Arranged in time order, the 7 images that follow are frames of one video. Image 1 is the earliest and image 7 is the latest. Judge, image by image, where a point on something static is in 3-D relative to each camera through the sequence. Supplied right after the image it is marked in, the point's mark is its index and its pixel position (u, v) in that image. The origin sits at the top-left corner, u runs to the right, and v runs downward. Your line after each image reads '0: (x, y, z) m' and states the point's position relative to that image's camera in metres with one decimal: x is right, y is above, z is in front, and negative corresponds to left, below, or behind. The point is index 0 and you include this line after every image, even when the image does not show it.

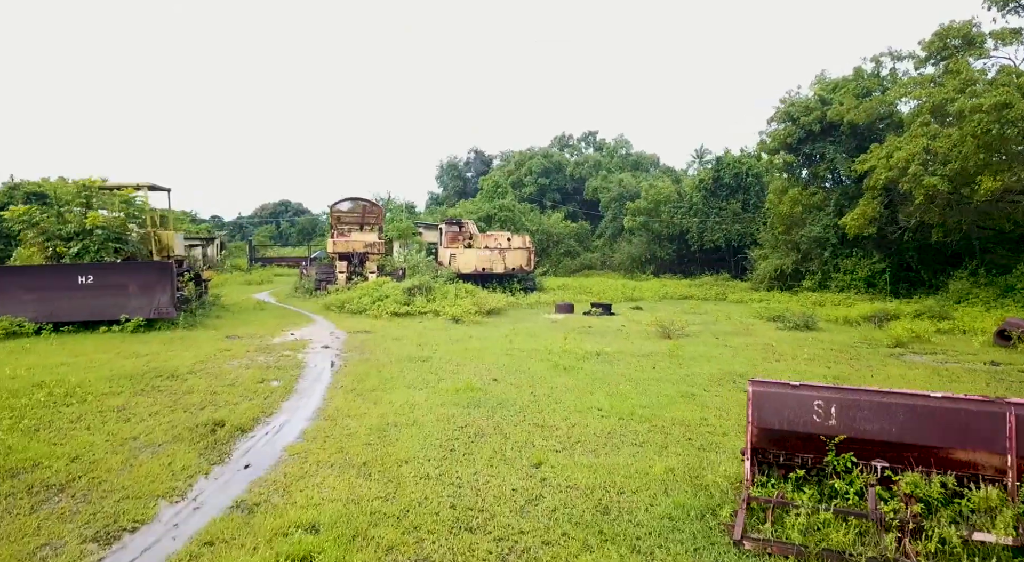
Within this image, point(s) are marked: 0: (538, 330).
0: (+0.5, -0.9, +11.5) m
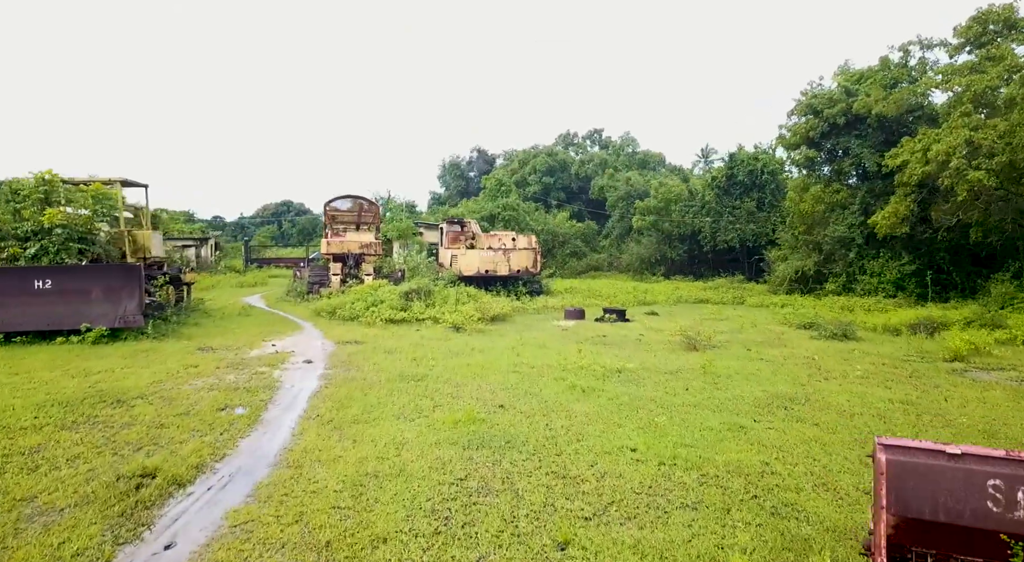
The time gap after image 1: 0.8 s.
0: (+0.6, -1.0, +10.4) m
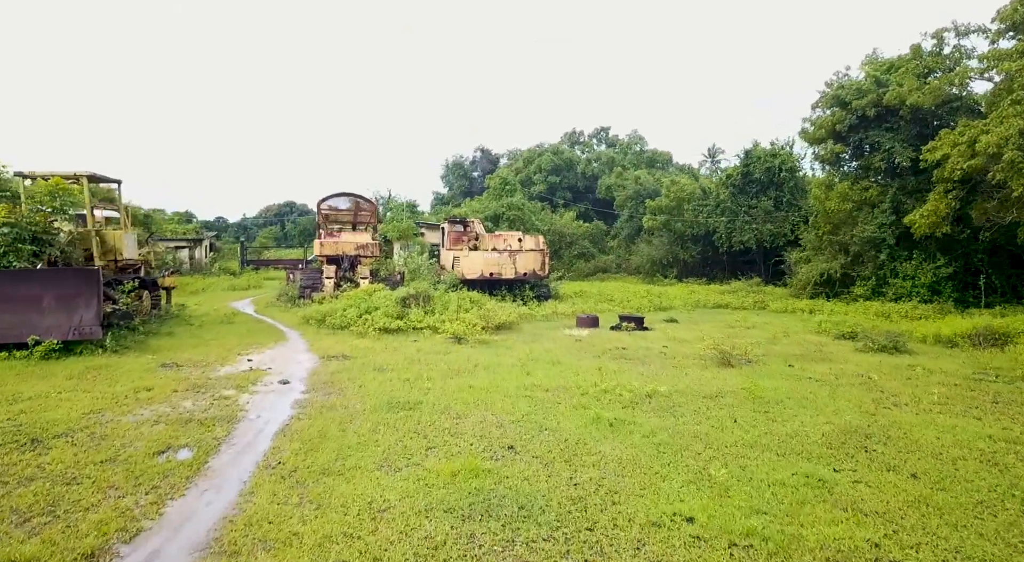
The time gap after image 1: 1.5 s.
0: (+0.7, -1.1, +9.2) m
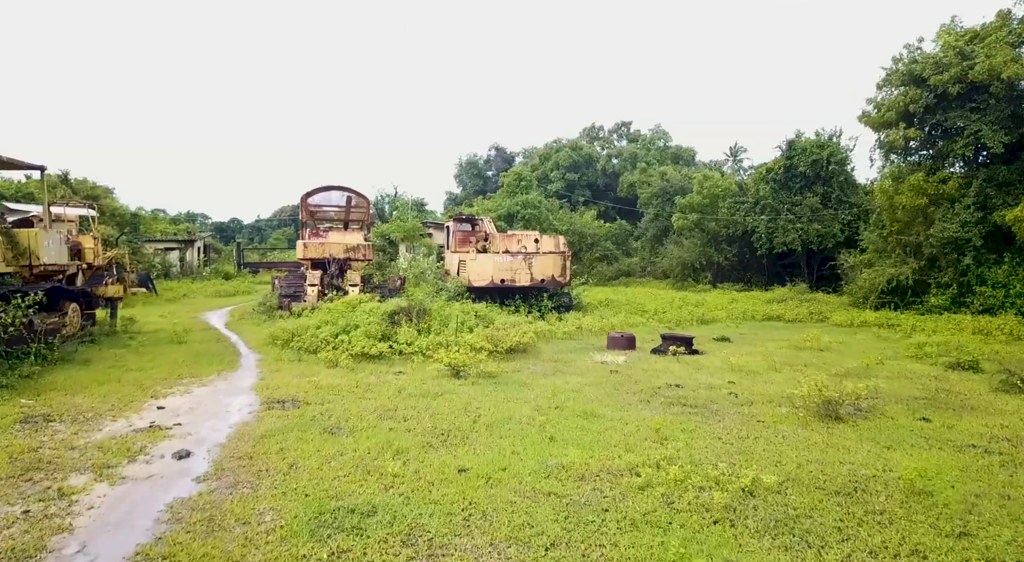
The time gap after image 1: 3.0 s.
0: (+0.9, -1.2, +6.7) m
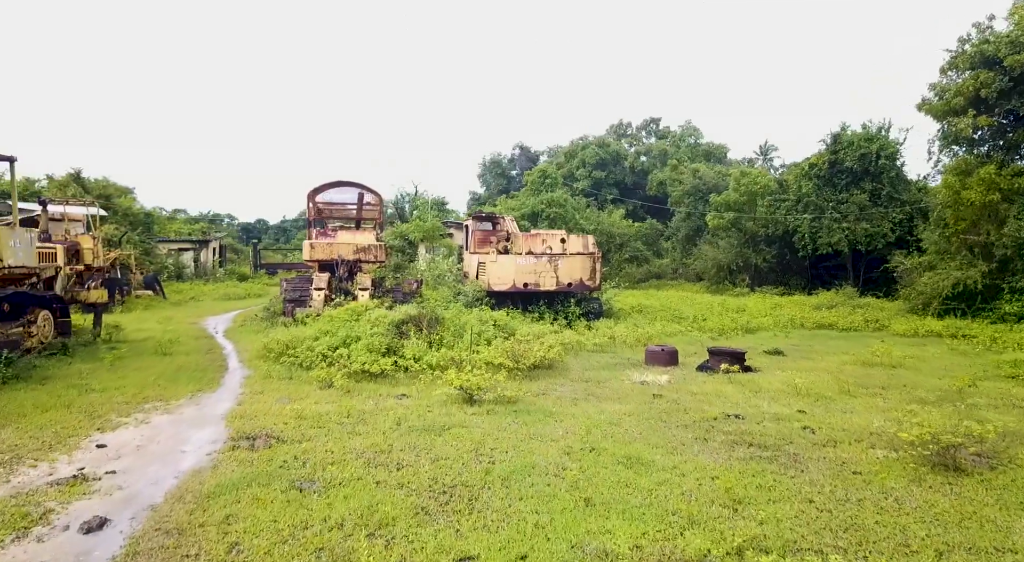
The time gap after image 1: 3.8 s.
0: (+1.1, -1.3, +5.5) m
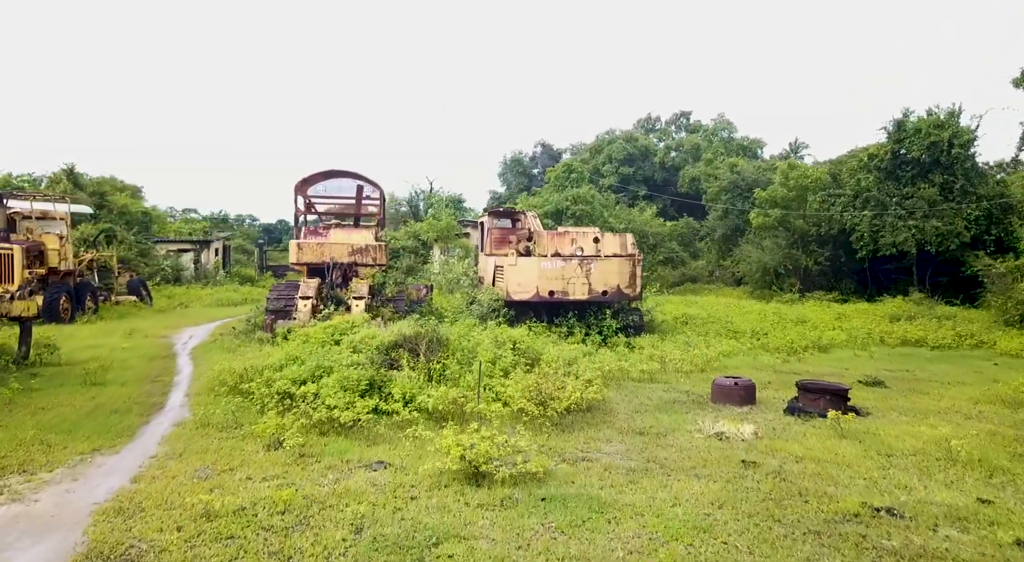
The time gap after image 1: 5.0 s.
0: (+1.2, -1.4, +3.3) m
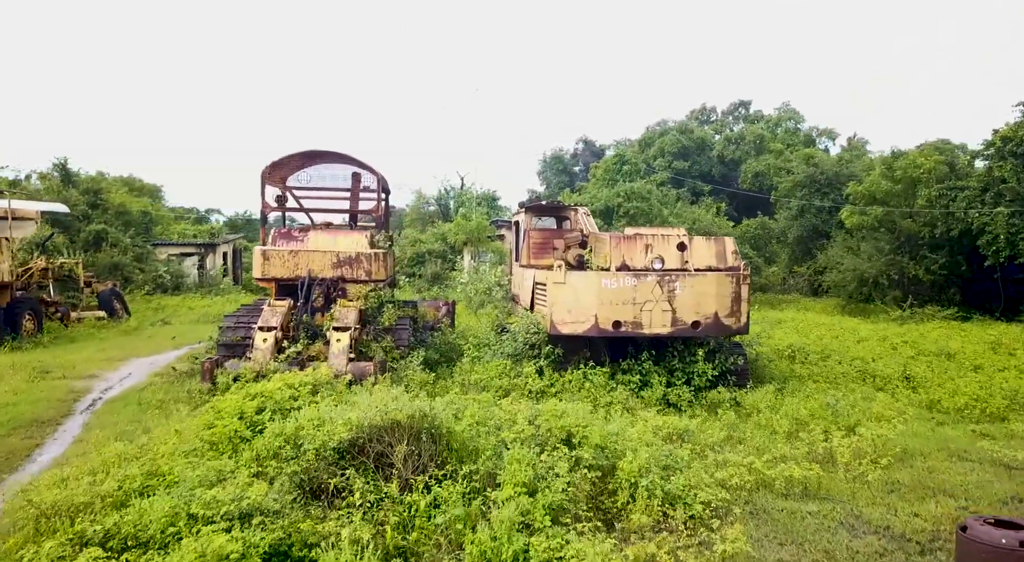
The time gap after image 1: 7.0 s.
0: (+1.3, -1.7, 0.0) m
